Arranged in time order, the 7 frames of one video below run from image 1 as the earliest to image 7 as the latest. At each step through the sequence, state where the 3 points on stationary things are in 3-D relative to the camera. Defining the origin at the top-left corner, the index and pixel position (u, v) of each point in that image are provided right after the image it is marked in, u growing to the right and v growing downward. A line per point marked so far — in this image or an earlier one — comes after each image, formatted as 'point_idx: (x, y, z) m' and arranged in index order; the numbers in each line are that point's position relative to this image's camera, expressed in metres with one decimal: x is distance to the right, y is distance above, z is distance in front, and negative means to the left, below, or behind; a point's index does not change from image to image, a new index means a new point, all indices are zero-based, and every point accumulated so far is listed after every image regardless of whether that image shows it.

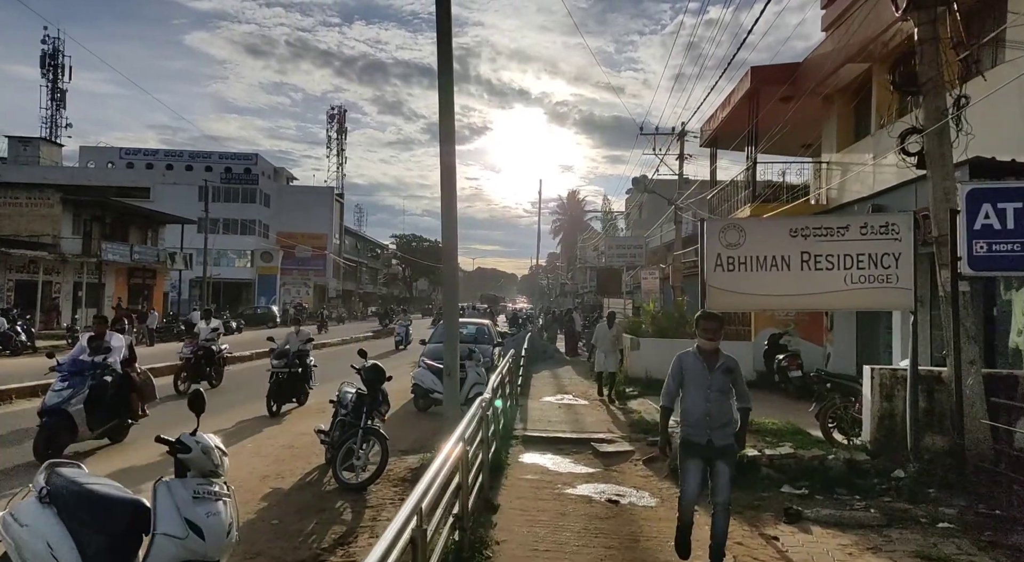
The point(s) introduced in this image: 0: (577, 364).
0: (+1.9, -2.4, +19.7) m
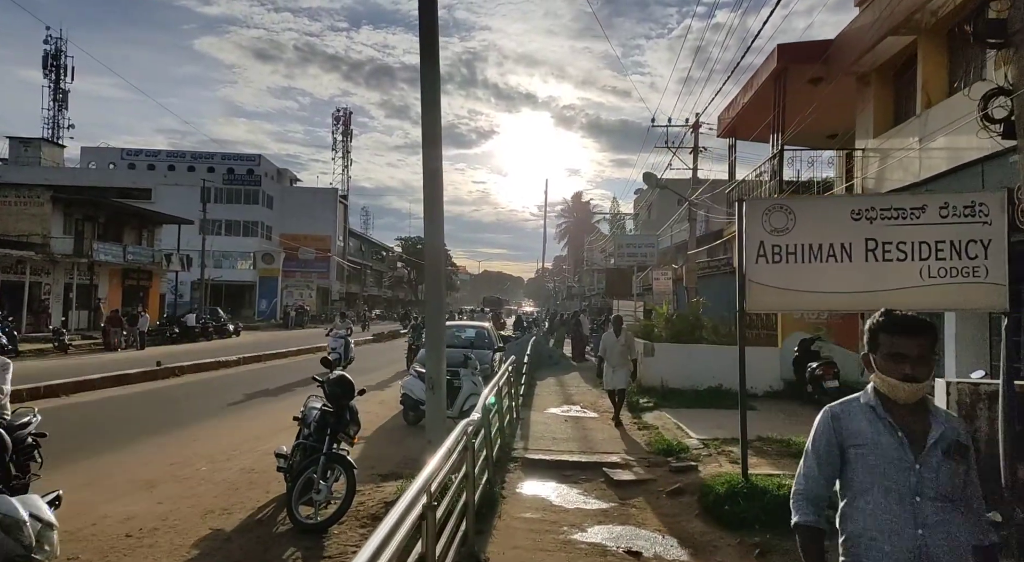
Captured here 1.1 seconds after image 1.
0: (+2.0, -2.5, +18.4) m
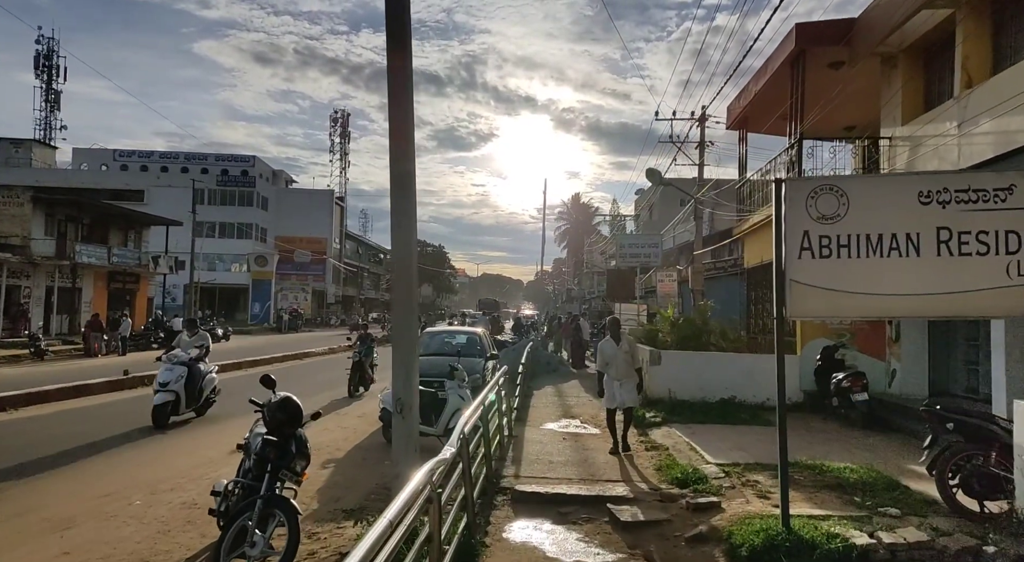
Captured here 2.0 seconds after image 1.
0: (+1.9, -2.5, +17.3) m
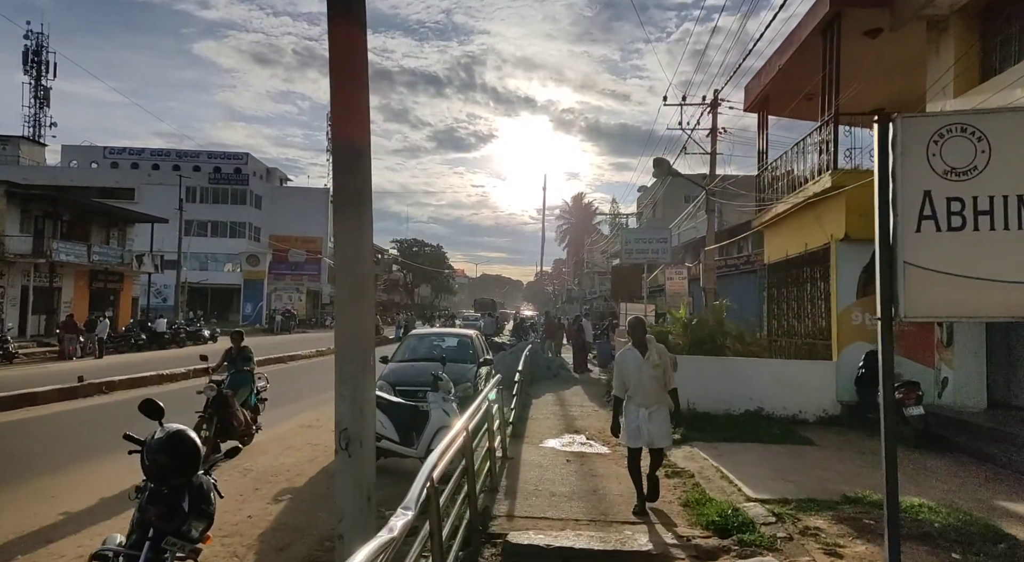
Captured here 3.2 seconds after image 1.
0: (+1.8, -2.5, +15.9) m
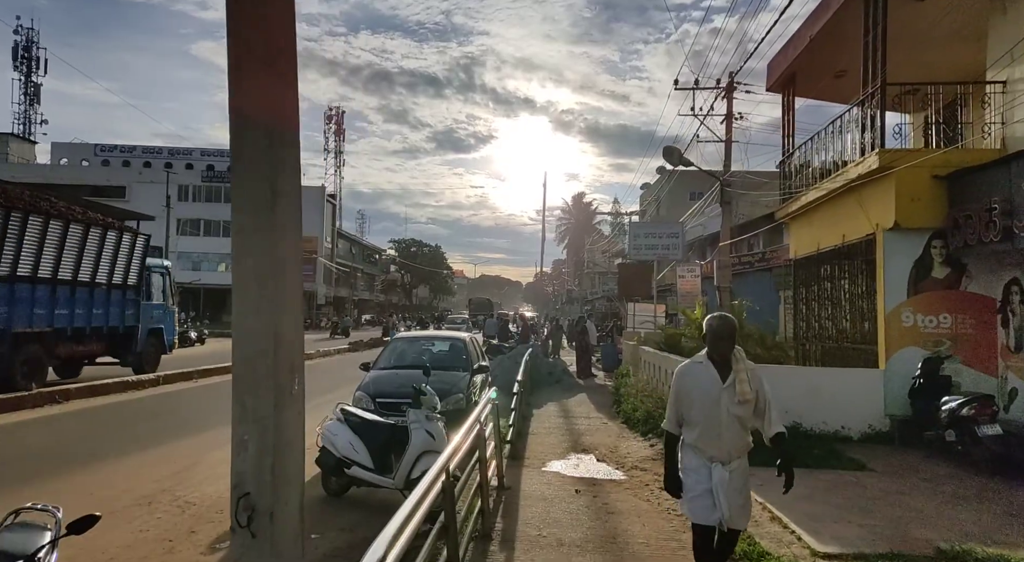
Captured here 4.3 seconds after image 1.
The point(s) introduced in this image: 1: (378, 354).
0: (+1.8, -2.4, +14.6) m
1: (-2.1, -1.2, +10.7) m
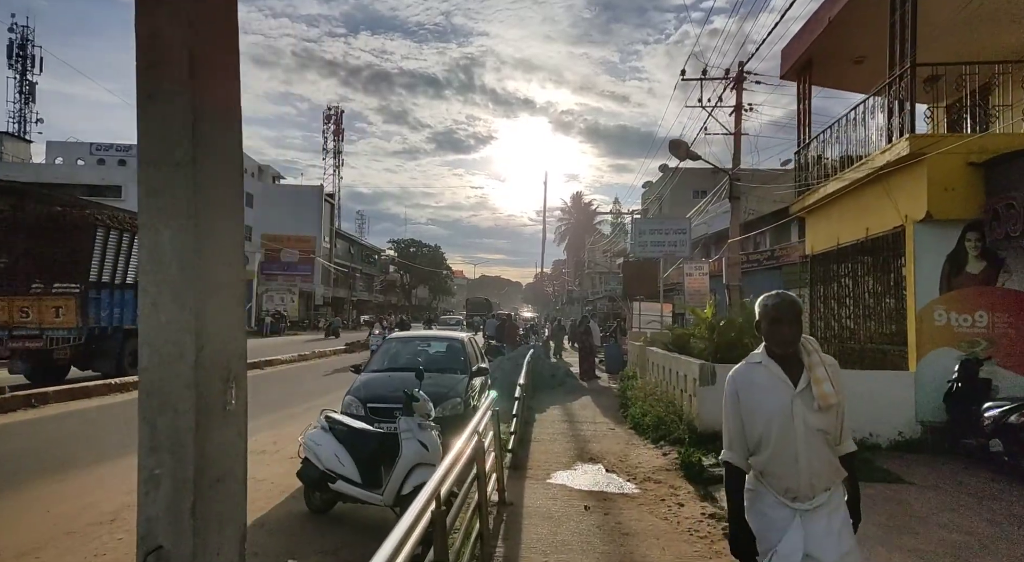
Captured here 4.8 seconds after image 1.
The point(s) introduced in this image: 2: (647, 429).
0: (+1.8, -2.4, +13.9) m
1: (-2.1, -1.1, +10.1) m
2: (+1.9, -2.1, +9.4) m
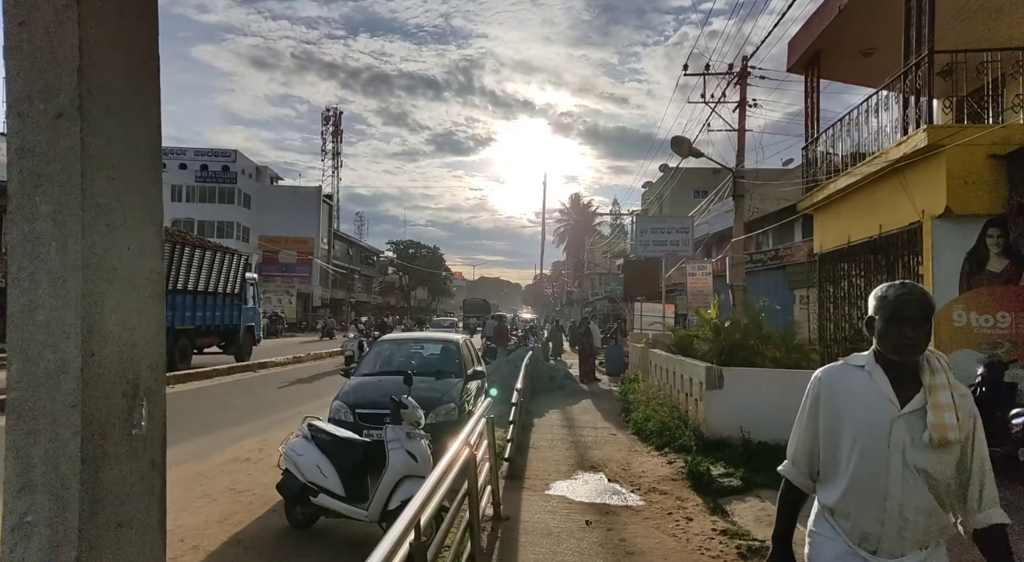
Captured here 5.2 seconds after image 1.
0: (+1.7, -2.4, +13.5) m
1: (-2.1, -1.1, +9.7) m
2: (+1.9, -2.1, +9.0) m
